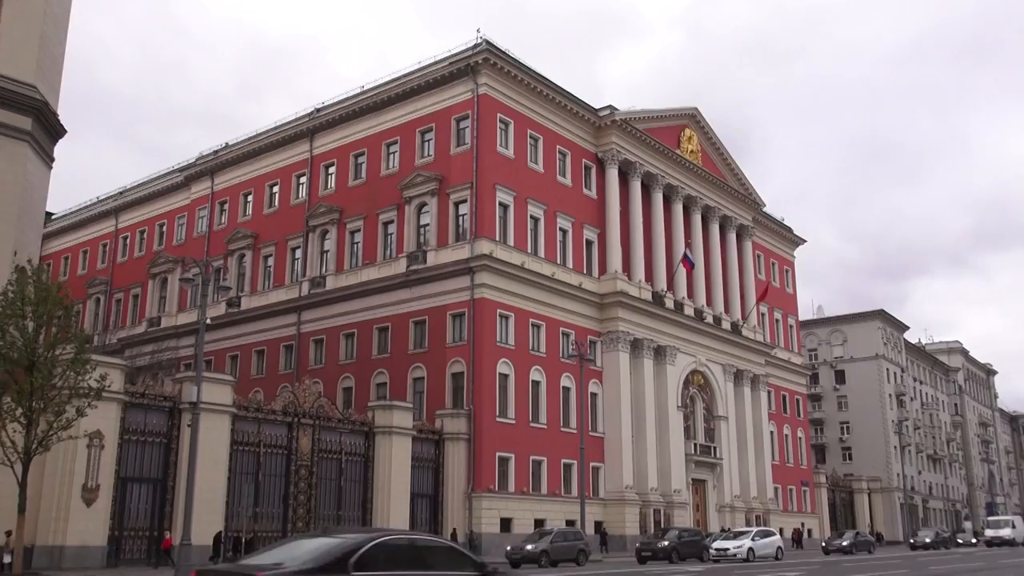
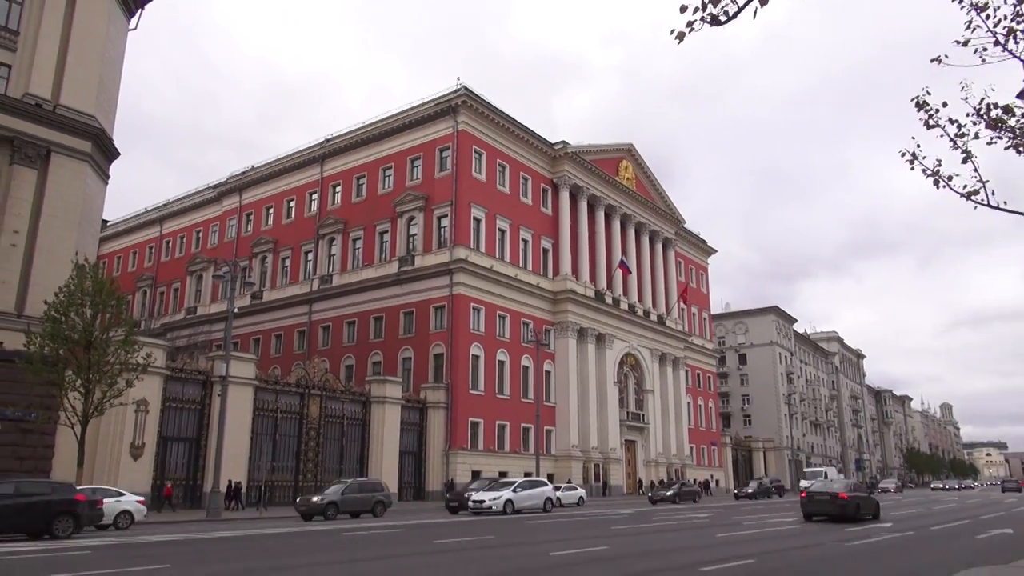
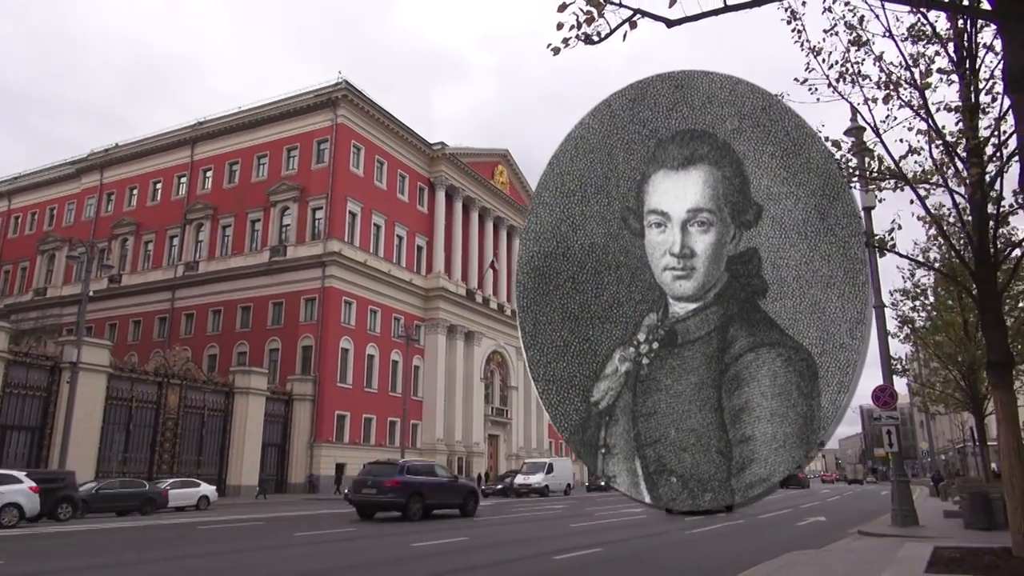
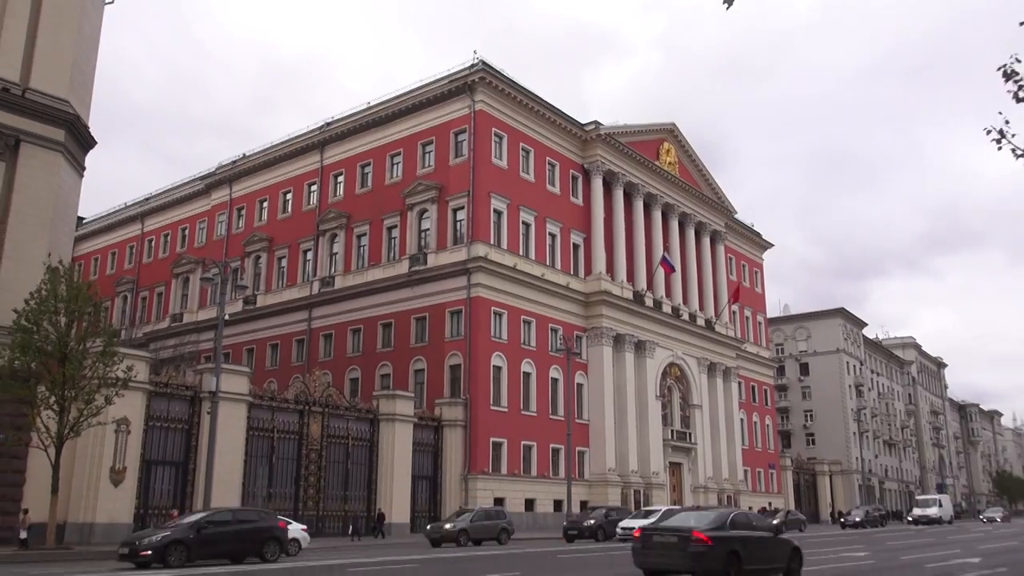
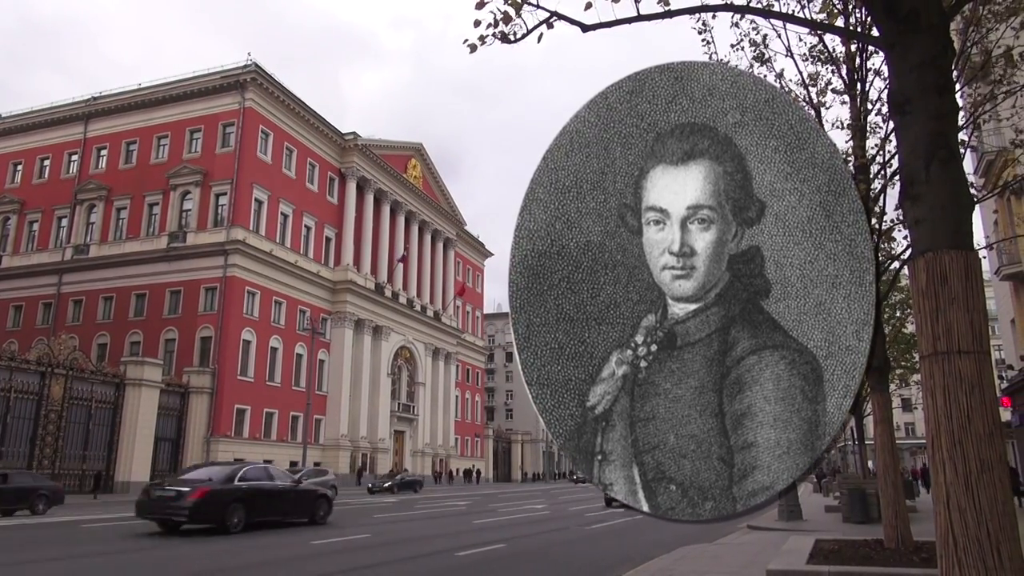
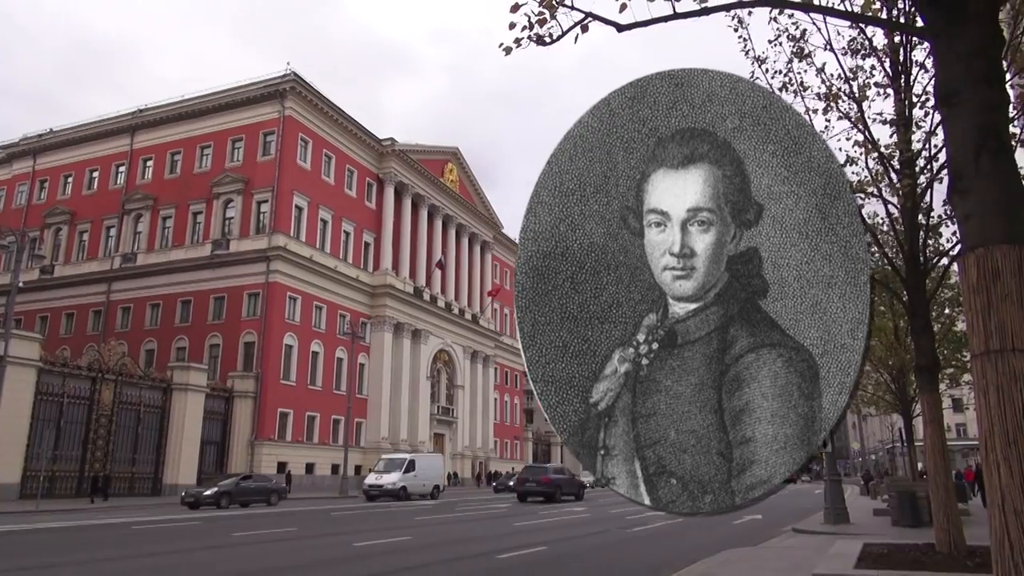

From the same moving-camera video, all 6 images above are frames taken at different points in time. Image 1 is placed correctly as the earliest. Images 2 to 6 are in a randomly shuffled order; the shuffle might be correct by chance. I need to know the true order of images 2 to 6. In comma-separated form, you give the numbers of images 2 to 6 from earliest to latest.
4, 2, 3, 6, 5
